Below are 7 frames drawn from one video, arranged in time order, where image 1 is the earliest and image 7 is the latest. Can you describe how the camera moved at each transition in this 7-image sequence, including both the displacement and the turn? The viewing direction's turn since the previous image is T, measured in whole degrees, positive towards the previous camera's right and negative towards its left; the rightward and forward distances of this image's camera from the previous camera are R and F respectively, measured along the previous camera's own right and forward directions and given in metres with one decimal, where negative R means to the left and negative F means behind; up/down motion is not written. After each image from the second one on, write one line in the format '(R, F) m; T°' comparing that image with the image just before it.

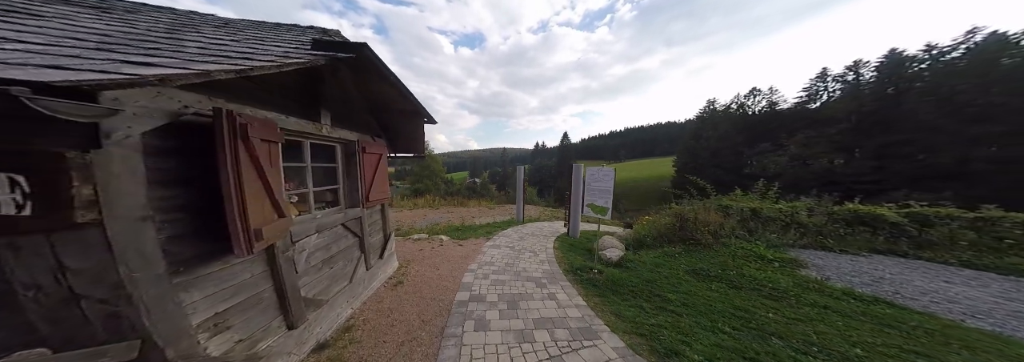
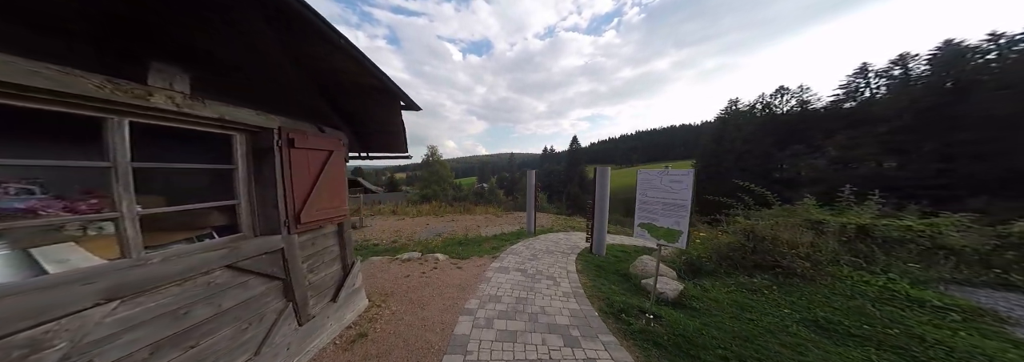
(0.0, +1.1) m; -3°
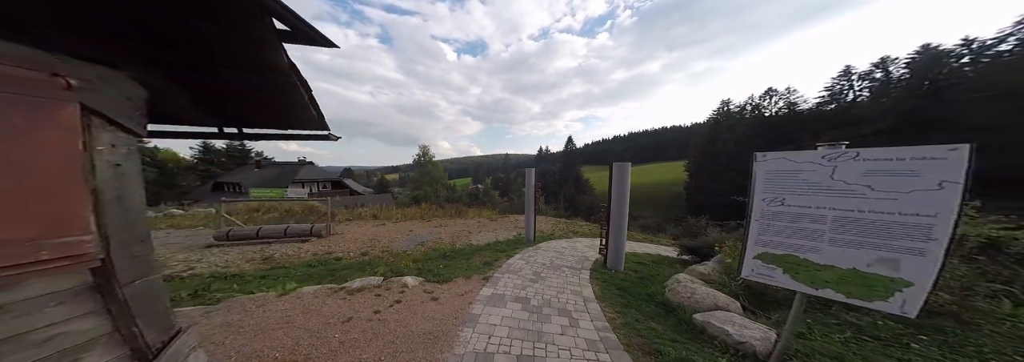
(0.0, +1.2) m; +1°
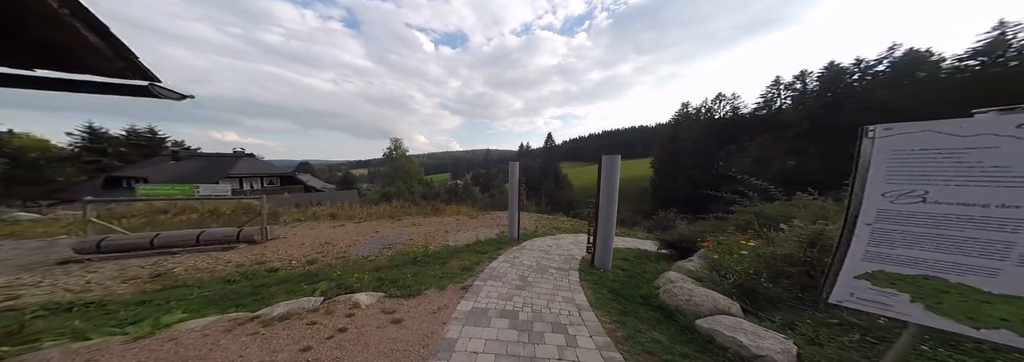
(-0.1, +0.5) m; +6°
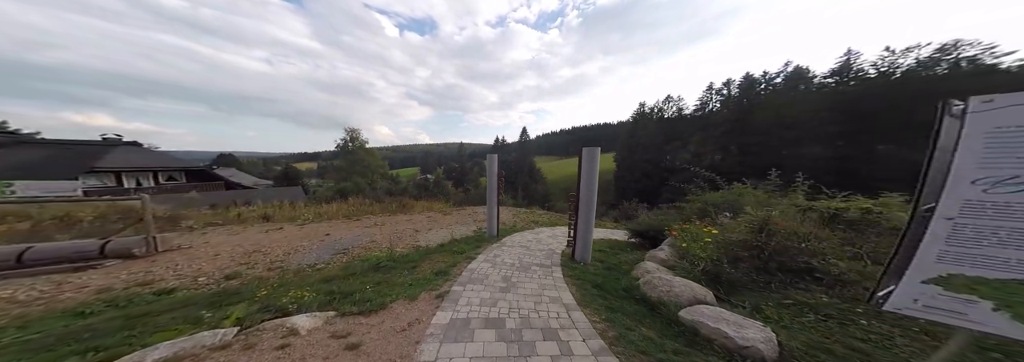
(-0.1, +0.3) m; +8°
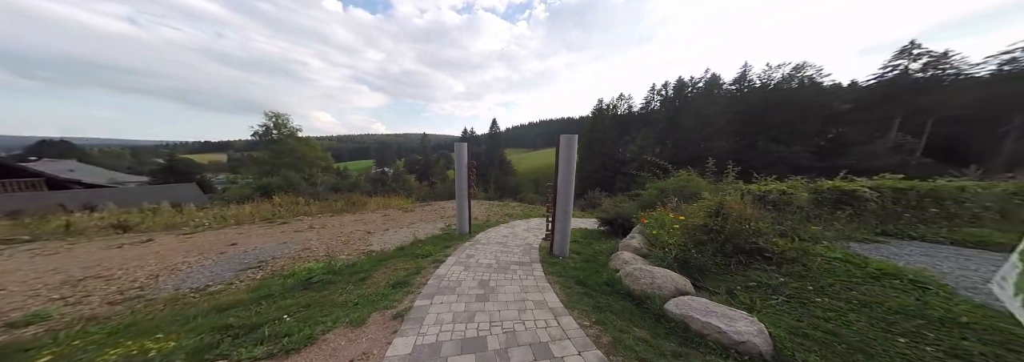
(-0.1, +0.5) m; +9°
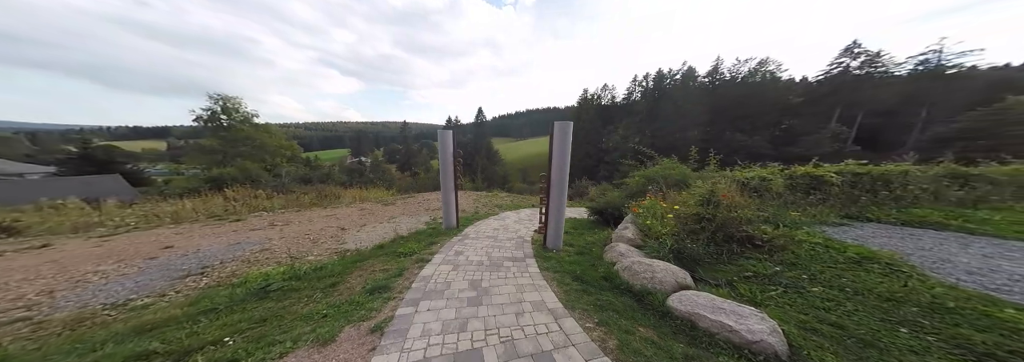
(-0.1, +0.3) m; +4°
